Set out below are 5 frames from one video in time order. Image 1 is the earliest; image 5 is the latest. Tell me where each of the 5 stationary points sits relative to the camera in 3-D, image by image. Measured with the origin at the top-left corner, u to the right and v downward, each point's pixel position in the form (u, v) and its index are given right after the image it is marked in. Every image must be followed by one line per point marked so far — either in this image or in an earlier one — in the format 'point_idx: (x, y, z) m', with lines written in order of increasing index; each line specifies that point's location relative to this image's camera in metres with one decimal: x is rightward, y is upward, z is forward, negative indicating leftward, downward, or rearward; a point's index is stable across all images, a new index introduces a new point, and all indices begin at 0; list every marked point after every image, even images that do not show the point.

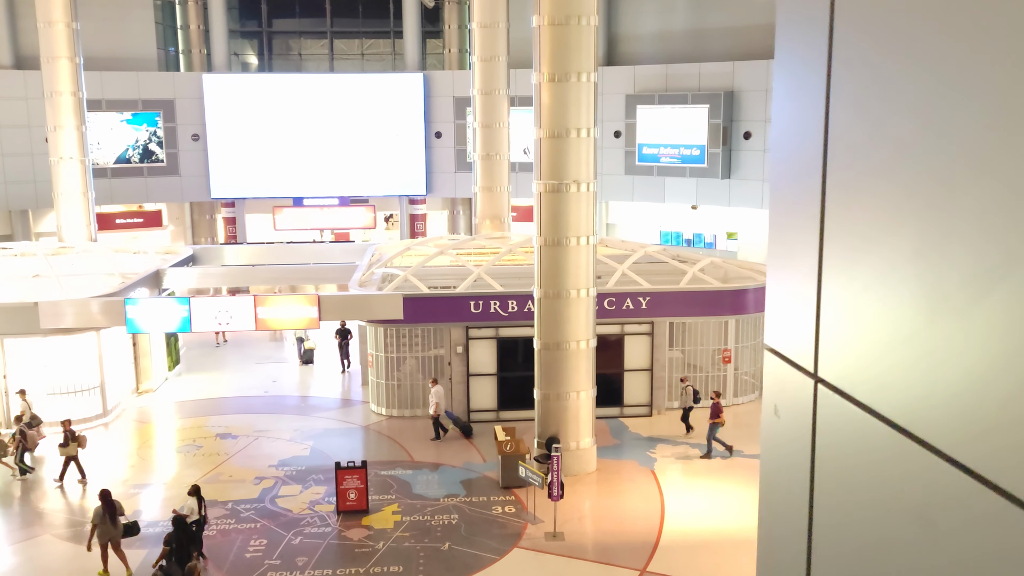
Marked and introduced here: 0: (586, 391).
0: (+1.4, -1.9, +16.6) m
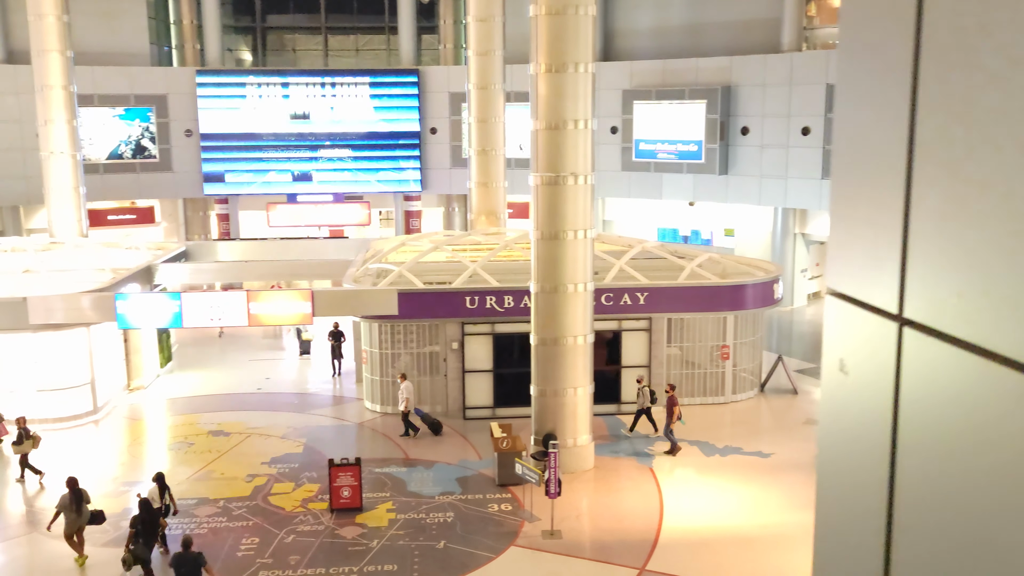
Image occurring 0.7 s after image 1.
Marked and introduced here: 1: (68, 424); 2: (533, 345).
0: (+1.3, -1.8, +16.4) m
1: (-9.1, -2.8, +18.5) m
2: (+0.4, -1.0, +16.4) m
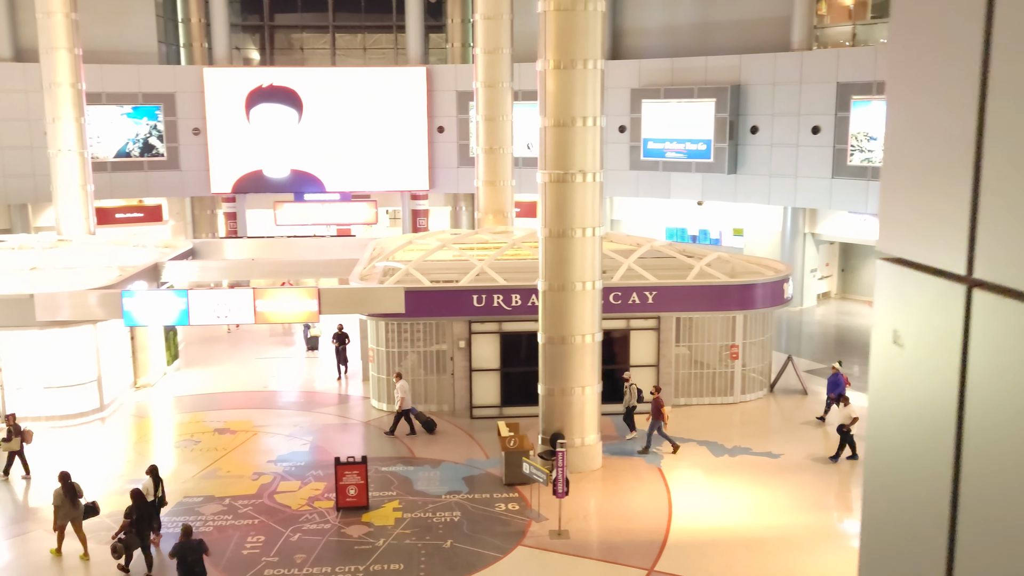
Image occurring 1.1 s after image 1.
0: (+1.4, -1.8, +16.3) m
1: (-9.0, -2.8, +18.5) m
2: (+0.5, -1.0, +16.3) m
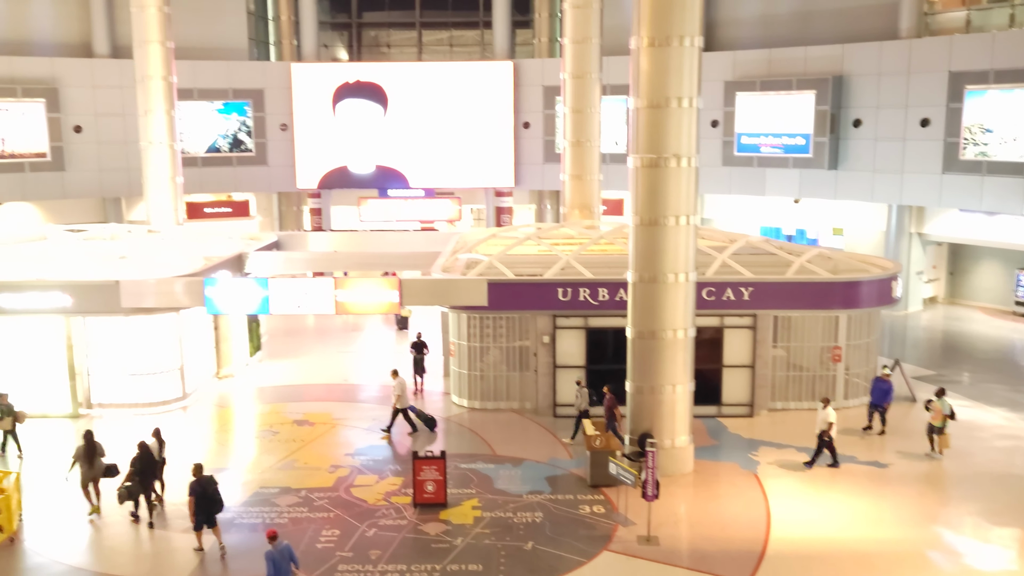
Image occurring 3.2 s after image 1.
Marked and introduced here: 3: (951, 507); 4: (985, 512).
0: (+2.9, -1.6, +15.3) m
1: (-7.3, -2.5, +18.5) m
2: (+2.0, -0.9, +15.4) m
3: (+6.8, -3.4, +14.0) m
4: (+7.2, -3.4, +13.8) m
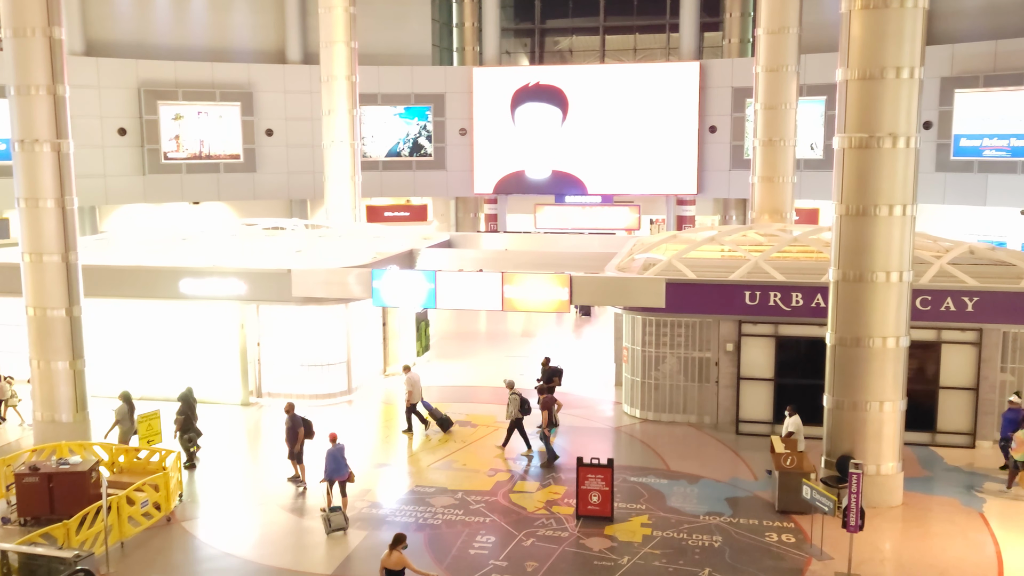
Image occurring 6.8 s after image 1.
0: (+5.6, -1.7, +13.2) m
1: (-3.8, -2.3, +18.2) m
2: (+4.7, -0.9, +13.5) m
3: (+9.1, -3.5, +11.1) m
4: (+9.5, -3.5, +10.8) m
